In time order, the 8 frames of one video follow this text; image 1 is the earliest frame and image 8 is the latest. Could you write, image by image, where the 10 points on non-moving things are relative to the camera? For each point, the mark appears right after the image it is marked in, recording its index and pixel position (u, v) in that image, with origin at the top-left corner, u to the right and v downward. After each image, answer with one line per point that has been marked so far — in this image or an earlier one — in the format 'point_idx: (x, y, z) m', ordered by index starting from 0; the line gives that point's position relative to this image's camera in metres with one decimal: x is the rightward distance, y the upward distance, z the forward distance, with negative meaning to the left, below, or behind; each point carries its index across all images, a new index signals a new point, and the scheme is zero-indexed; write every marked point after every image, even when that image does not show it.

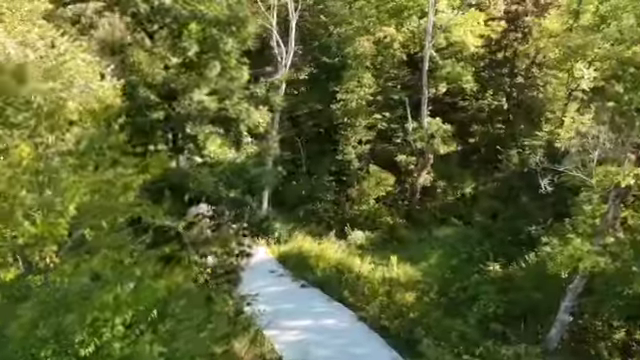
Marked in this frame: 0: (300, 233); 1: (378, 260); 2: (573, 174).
0: (-0.9, -2.3, +19.2) m
1: (+2.2, -3.1, +17.8) m
2: (+5.6, +0.1, +10.3) m
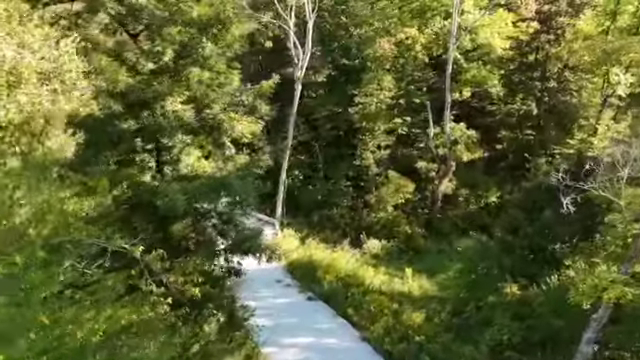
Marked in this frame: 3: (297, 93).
0: (-0.3, -2.5, +18.6) m
1: (+2.7, -3.4, +17.0) m
2: (+5.7, -0.2, +9.4) m
3: (-0.9, +3.4, +17.9) m
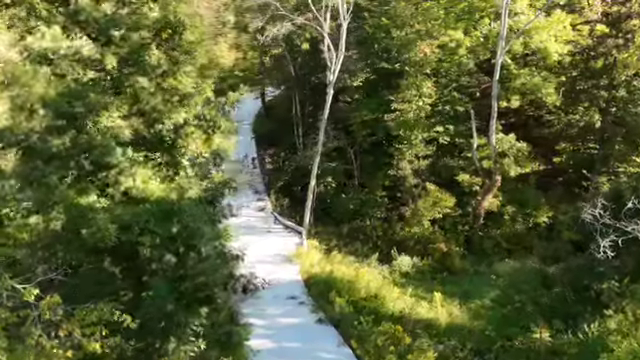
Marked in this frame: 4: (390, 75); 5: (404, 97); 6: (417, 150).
0: (+0.7, -2.8, +17.7) m
1: (+3.4, -3.9, +15.8) m
2: (+5.7, -0.8, +7.8) m
3: (+0.3, +3.1, +17.0) m
4: (+3.0, +4.5, +19.7) m
5: (+3.3, +3.3, +18.1) m
6: (+4.0, +1.2, +18.7) m
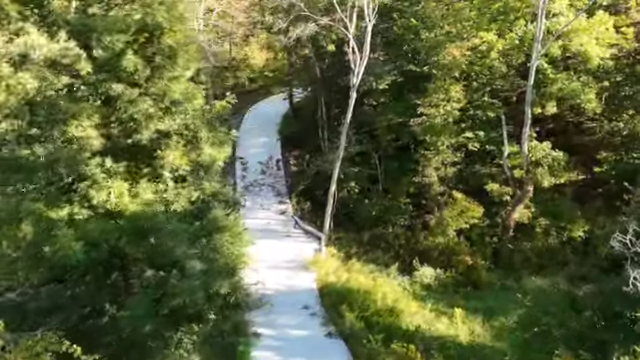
0: (+1.4, -3.1, +17.2) m
1: (+4.0, -4.2, +15.1) m
2: (+5.7, -1.2, +6.9) m
3: (+1.1, +2.9, +16.5) m
4: (+4.0, +4.2, +19.0) m
5: (+4.2, +3.0, +17.4) m
6: (+4.8, +0.9, +18.0) m
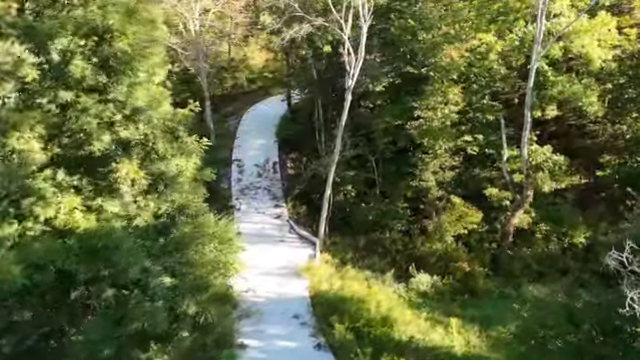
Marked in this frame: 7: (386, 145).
0: (+1.2, -3.2, +16.8) m
1: (+3.7, -4.3, +14.7) m
2: (+5.4, -1.4, +6.5) m
3: (+0.9, +2.7, +16.1) m
4: (+3.8, +4.0, +18.5) m
5: (+4.0, +2.8, +17.0) m
6: (+4.6, +0.8, +17.6) m
7: (+2.8, +1.5, +19.1) m
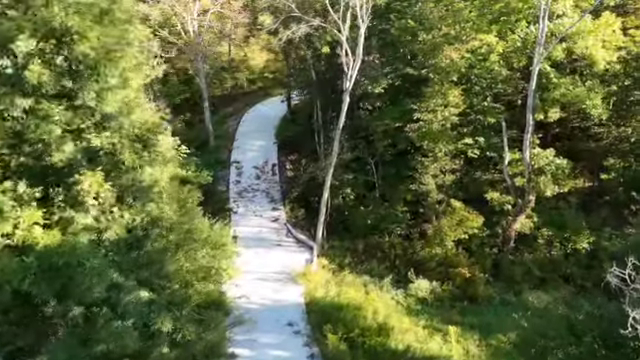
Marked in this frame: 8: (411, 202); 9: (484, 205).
0: (+1.1, -3.3, +16.5) m
1: (+3.6, -4.5, +14.3) m
2: (+5.2, -1.5, +6.1) m
3: (+0.8, +2.6, +15.8) m
4: (+3.8, +3.9, +18.2) m
5: (+3.9, +2.7, +16.7) m
6: (+4.6, +0.6, +17.2) m
7: (+2.7, +1.3, +18.8) m
8: (+3.7, -0.9, +18.9) m
9: (+6.7, -1.0, +18.8) m
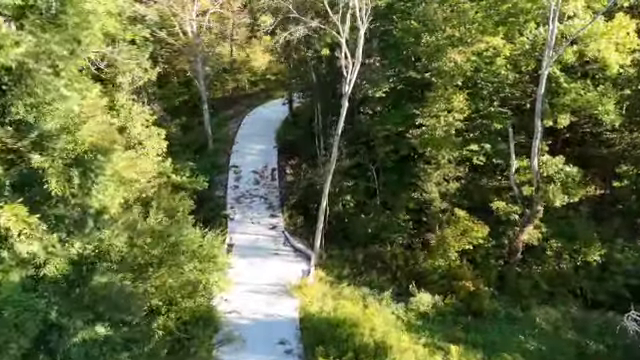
0: (+1.0, -3.6, +15.8) m
1: (+3.5, -4.7, +13.6) m
2: (+4.9, -1.8, +5.4) m
3: (+0.8, +2.3, +15.1) m
4: (+3.7, +3.6, +17.5) m
5: (+3.8, +2.4, +15.9) m
6: (+4.5, +0.3, +16.5) m
7: (+2.7, +1.0, +18.1) m
8: (+3.7, -1.2, +18.2) m
9: (+6.6, -1.3, +18.0) m
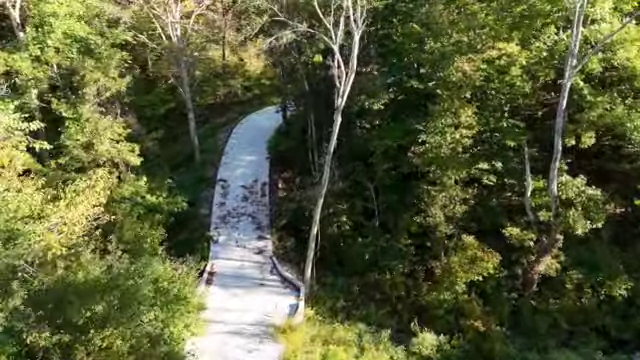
0: (+0.7, -4.3, +14.0) m
1: (+3.1, -5.5, +11.8) m
2: (+4.6, -2.5, +3.5) m
3: (+0.4, +1.6, +13.3) m
4: (+3.5, +2.9, +15.6) m
5: (+3.5, +1.6, +14.1) m
6: (+4.2, -0.4, +14.6) m
7: (+2.4, +0.3, +16.2) m
8: (+3.4, -1.9, +16.3) m
9: (+6.3, -2.1, +16.1) m
